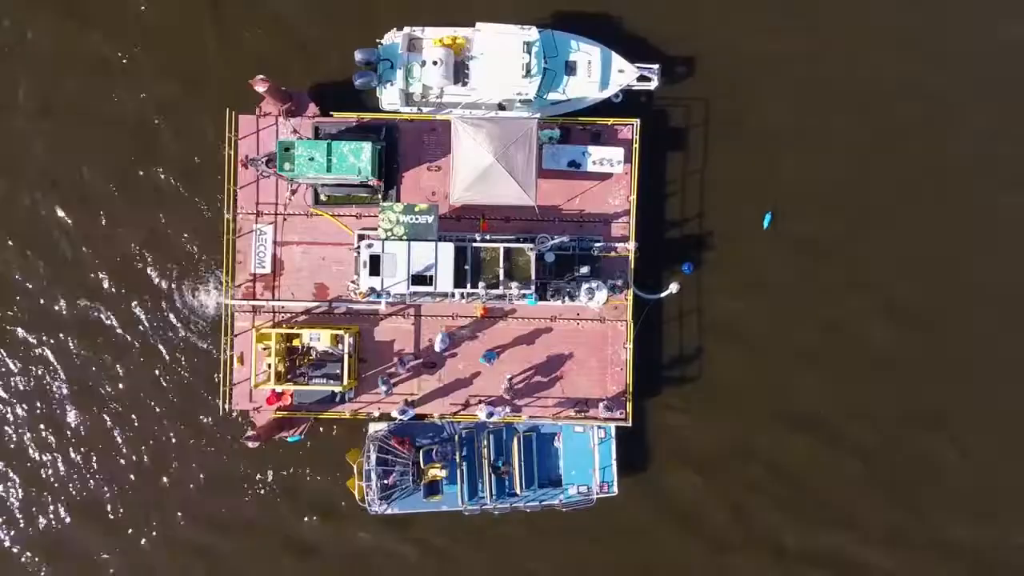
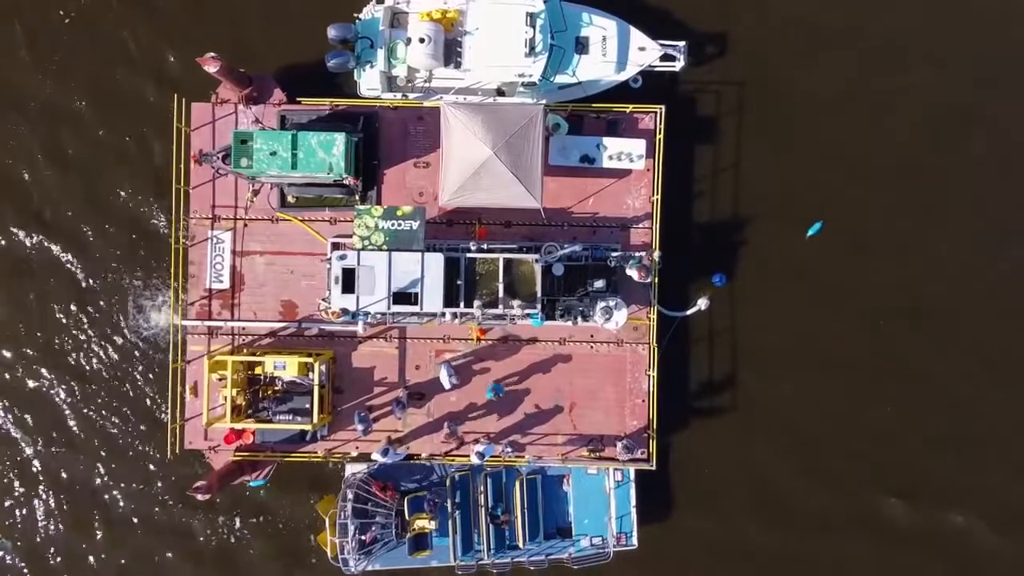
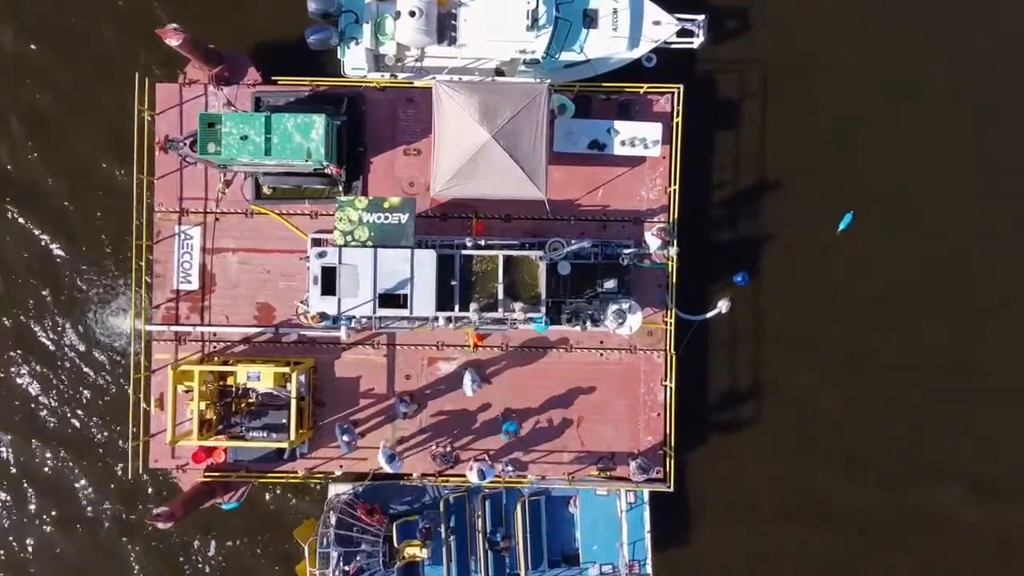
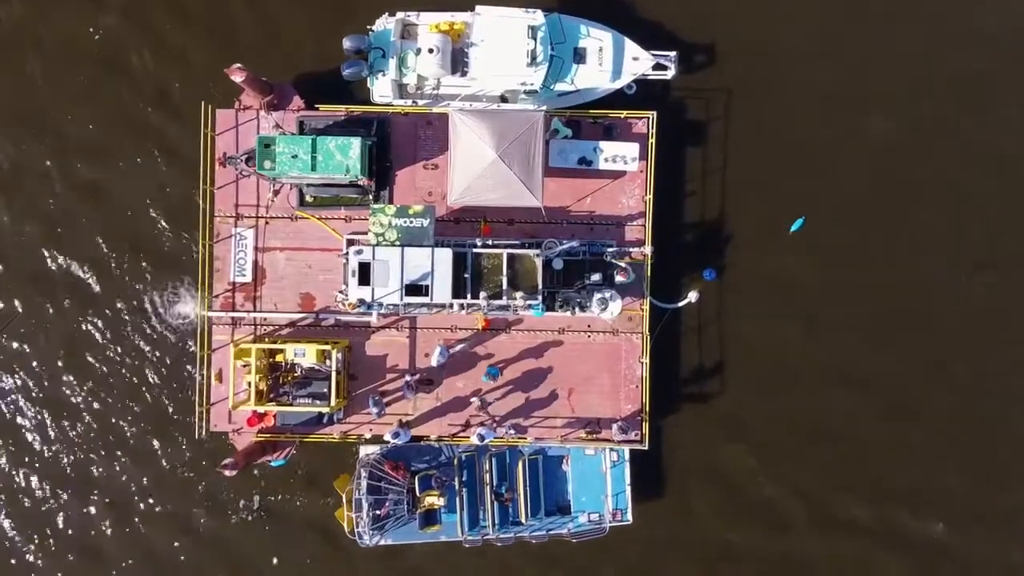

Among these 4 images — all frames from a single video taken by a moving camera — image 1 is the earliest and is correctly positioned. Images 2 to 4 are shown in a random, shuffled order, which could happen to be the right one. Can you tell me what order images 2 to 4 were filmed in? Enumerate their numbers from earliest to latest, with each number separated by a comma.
4, 2, 3
